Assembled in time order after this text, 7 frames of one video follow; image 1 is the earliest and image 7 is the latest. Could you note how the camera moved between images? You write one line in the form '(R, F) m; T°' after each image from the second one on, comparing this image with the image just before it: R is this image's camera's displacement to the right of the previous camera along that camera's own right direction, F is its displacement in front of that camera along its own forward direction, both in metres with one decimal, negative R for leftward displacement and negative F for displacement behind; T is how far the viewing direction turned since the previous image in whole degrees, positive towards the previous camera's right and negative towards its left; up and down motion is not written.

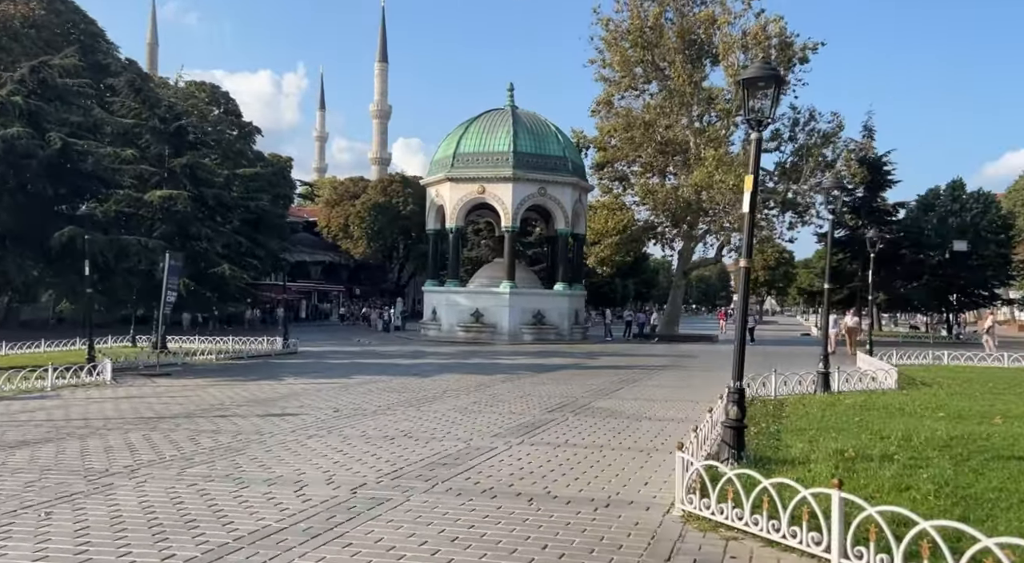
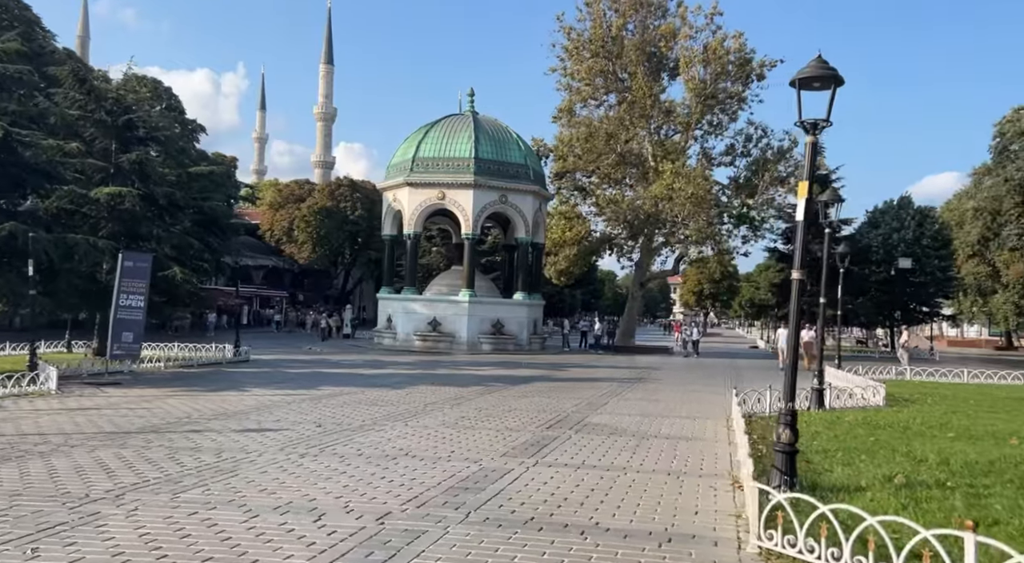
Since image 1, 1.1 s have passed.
(-0.8, +0.6) m; +4°
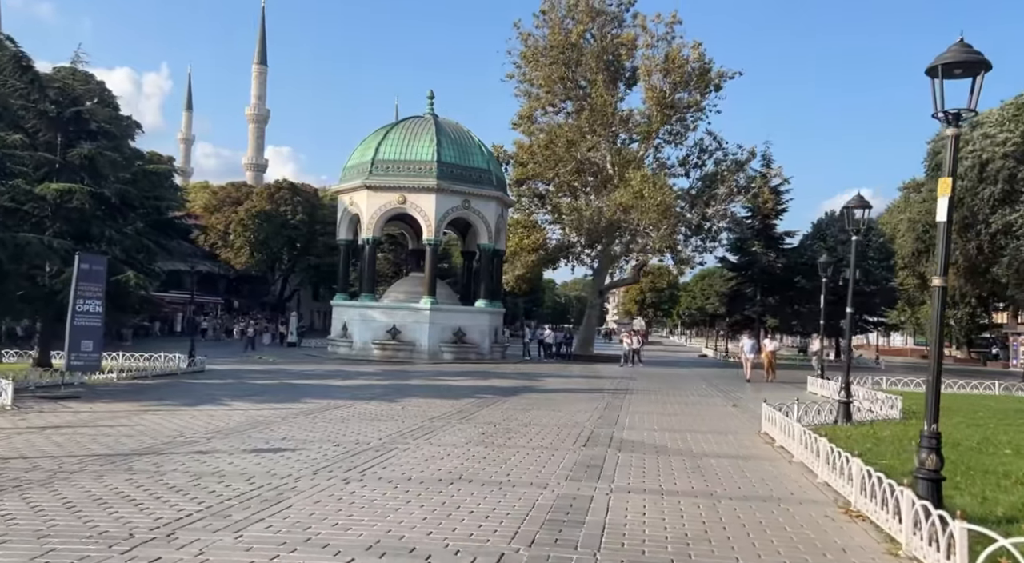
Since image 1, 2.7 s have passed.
(-1.3, +0.9) m; +5°
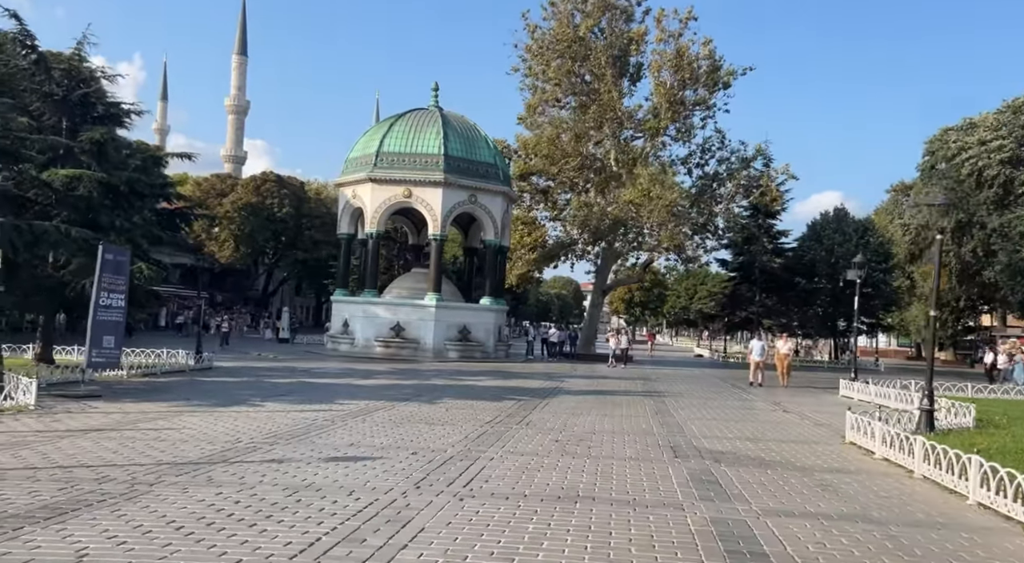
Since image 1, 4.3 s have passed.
(-1.3, +0.7) m; +2°
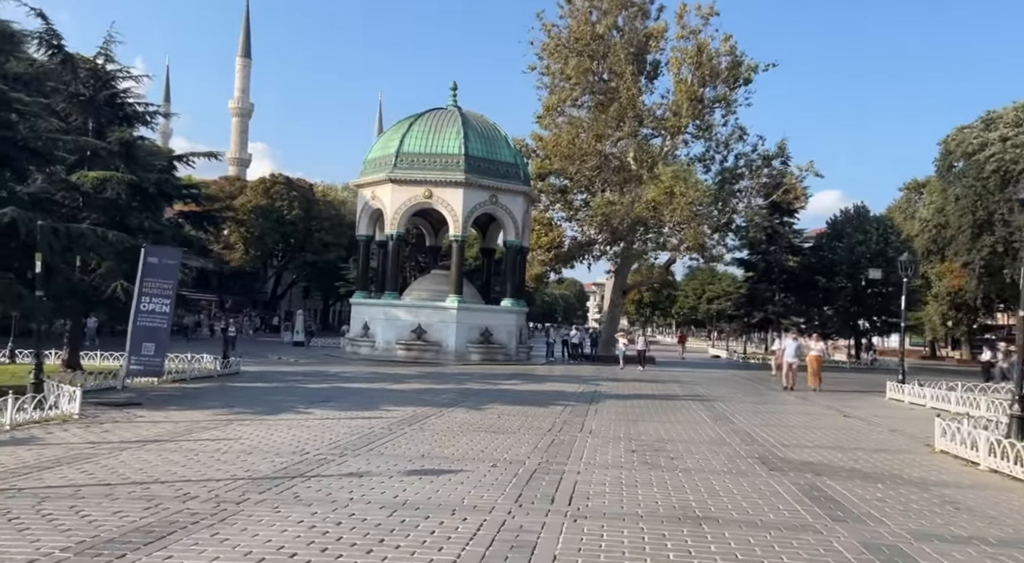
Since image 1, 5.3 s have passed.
(-0.9, +0.5) m; 0°
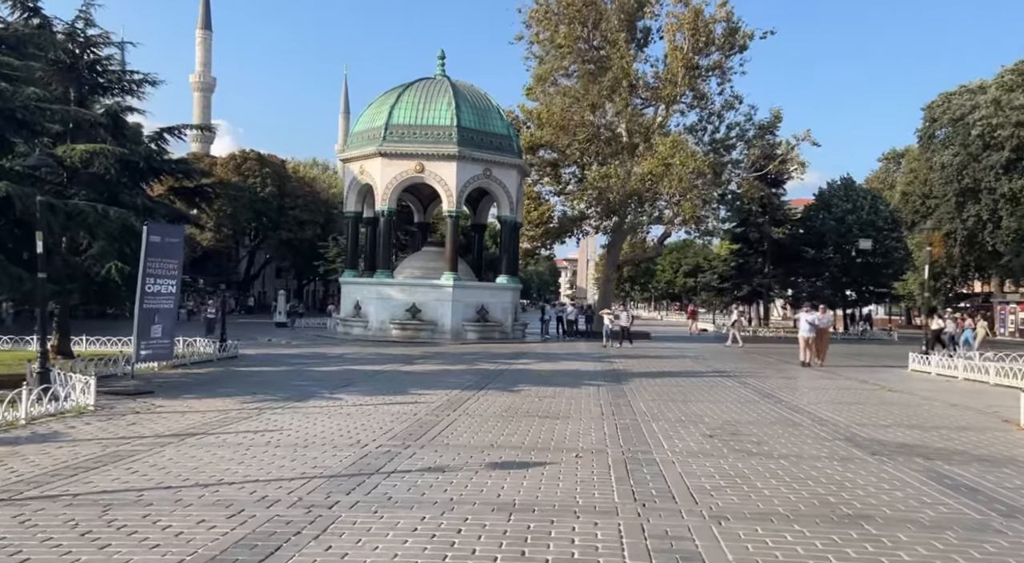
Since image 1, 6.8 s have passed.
(-1.2, +0.9) m; +2°
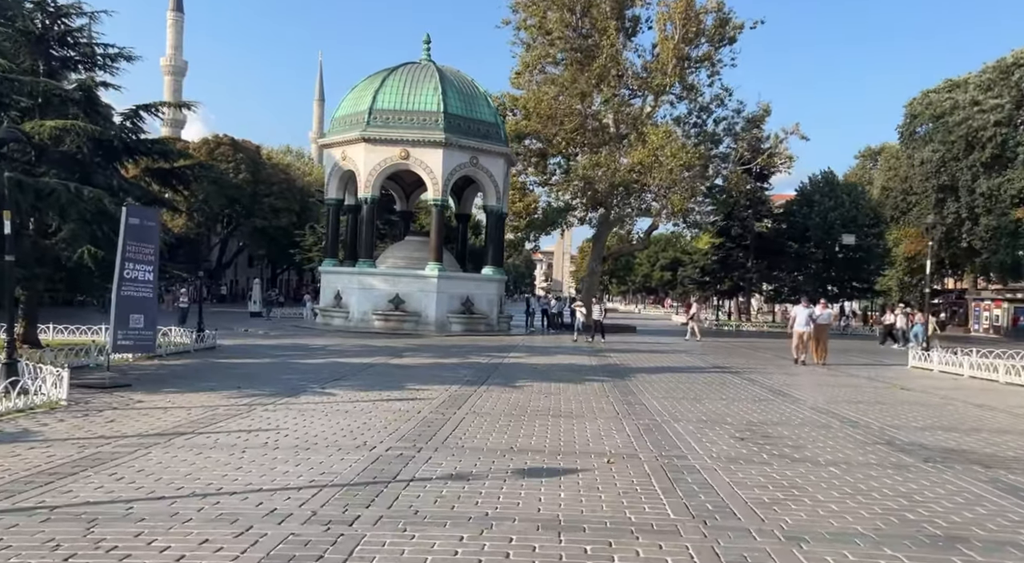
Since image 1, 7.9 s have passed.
(-0.5, +0.8) m; +2°
